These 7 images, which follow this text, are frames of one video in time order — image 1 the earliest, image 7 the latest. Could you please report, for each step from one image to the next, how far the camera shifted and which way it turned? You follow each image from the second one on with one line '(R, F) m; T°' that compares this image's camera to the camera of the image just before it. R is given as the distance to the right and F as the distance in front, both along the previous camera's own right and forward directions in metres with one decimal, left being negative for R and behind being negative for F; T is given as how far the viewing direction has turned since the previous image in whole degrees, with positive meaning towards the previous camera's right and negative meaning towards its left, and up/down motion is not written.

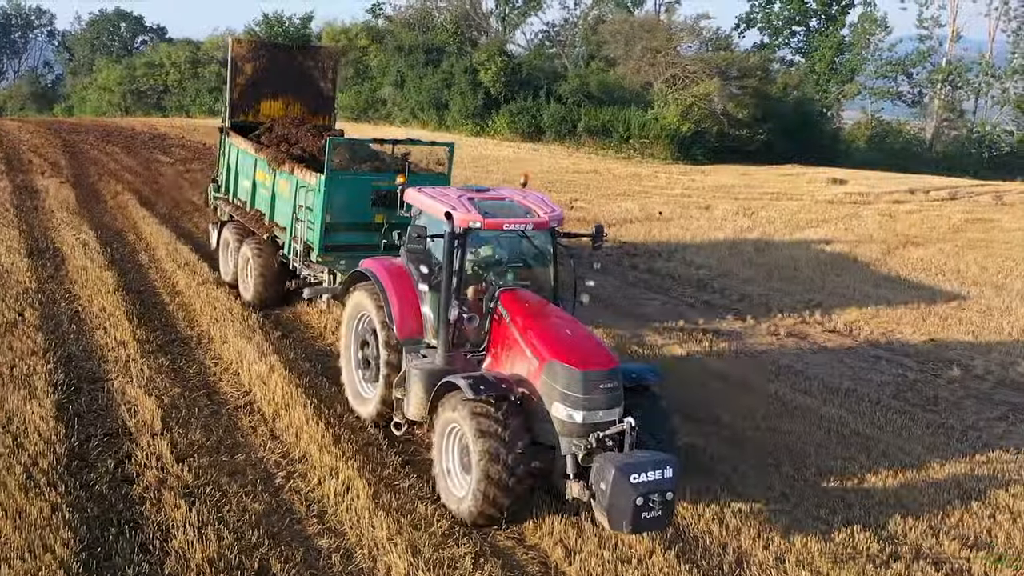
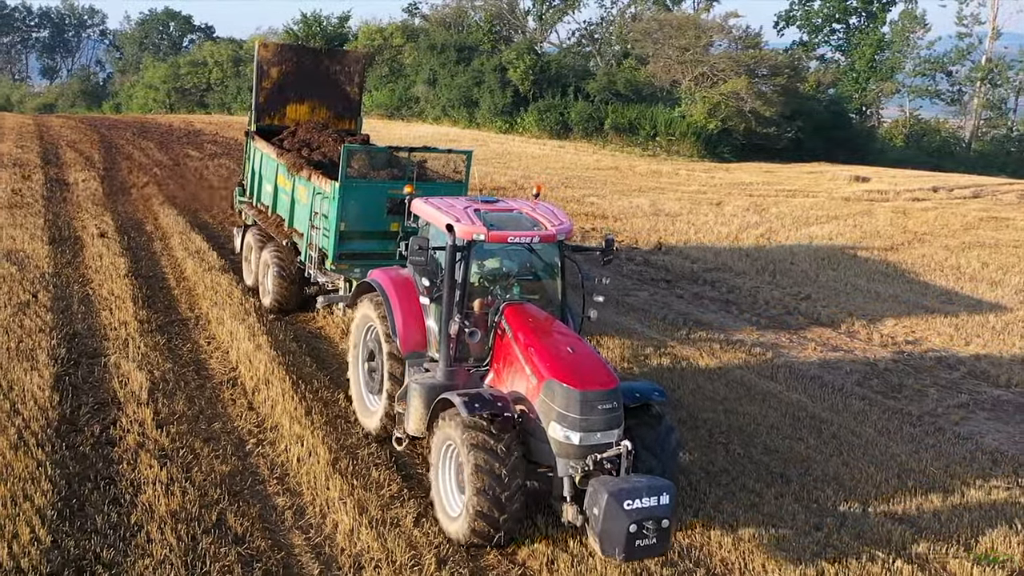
(+0.6, -0.4) m; -3°
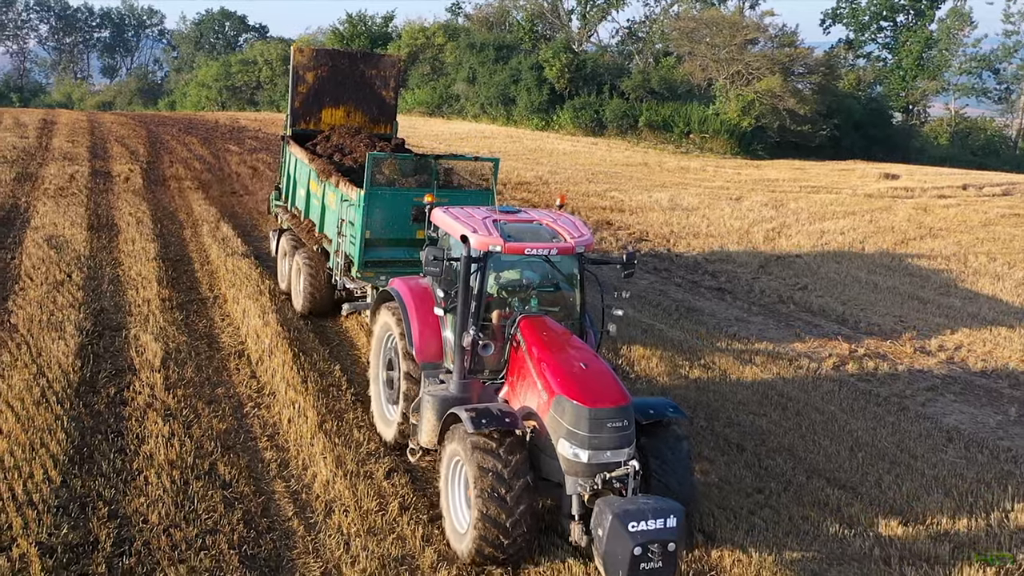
(+0.5, -0.6) m; -3°
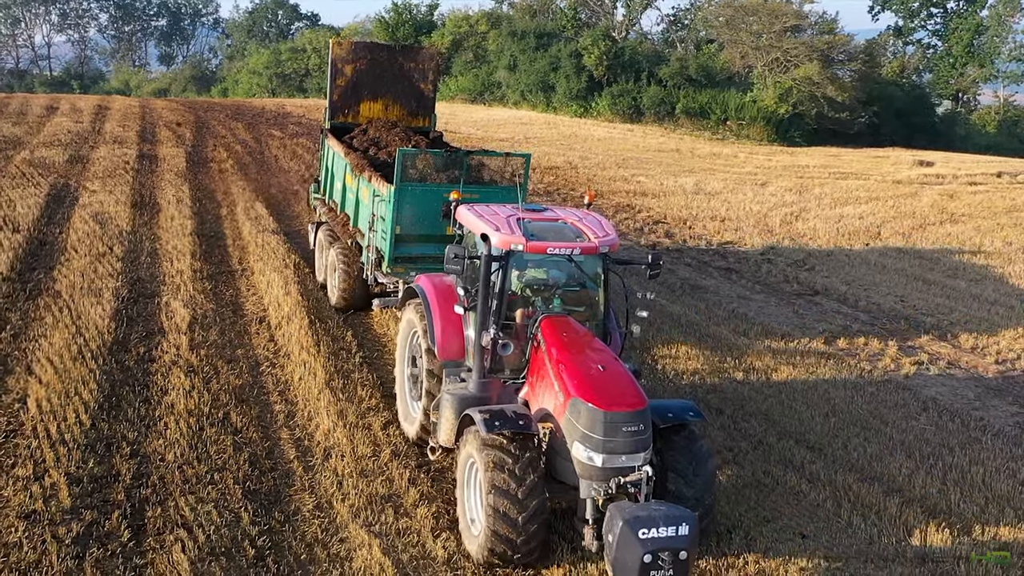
(+0.4, -0.5) m; -3°
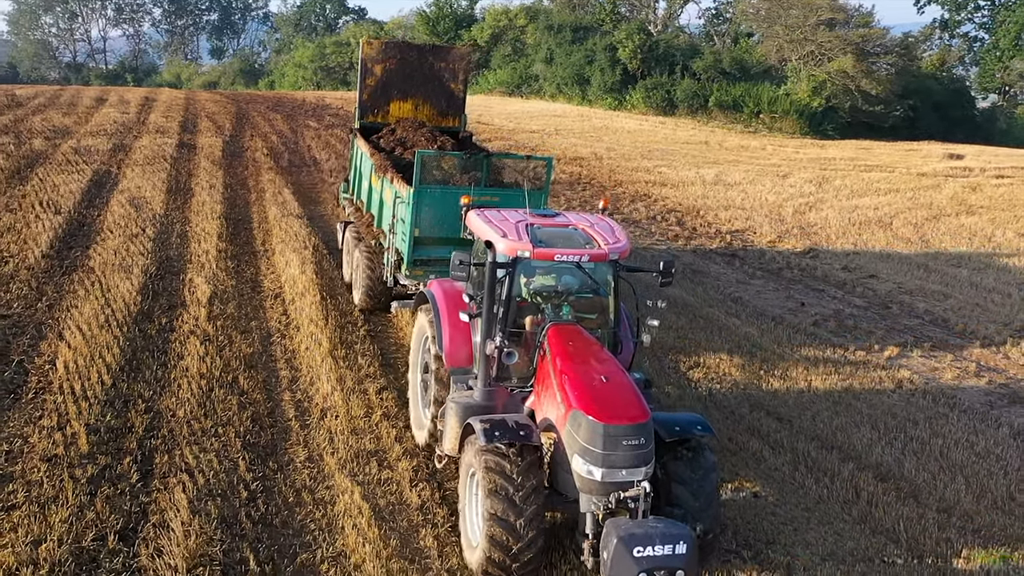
(+0.4, -0.5) m; -3°
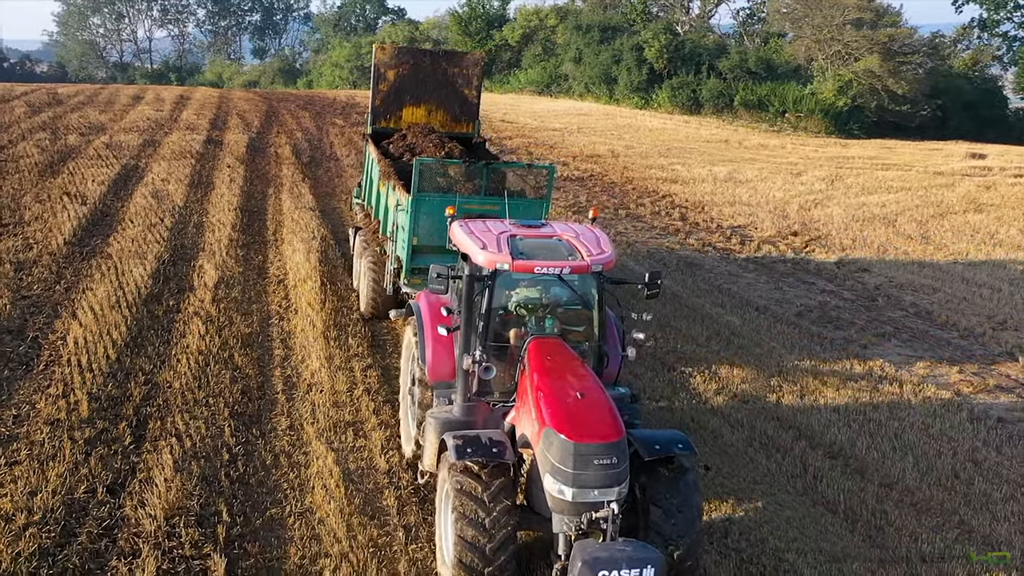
(+0.5, -0.4) m; -2°
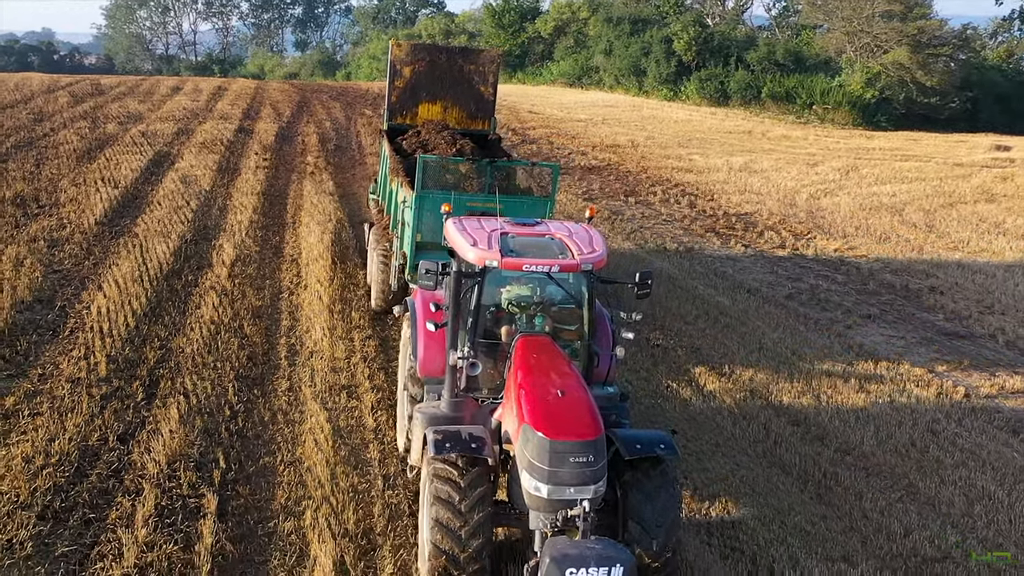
(+0.4, -0.5) m; -2°
